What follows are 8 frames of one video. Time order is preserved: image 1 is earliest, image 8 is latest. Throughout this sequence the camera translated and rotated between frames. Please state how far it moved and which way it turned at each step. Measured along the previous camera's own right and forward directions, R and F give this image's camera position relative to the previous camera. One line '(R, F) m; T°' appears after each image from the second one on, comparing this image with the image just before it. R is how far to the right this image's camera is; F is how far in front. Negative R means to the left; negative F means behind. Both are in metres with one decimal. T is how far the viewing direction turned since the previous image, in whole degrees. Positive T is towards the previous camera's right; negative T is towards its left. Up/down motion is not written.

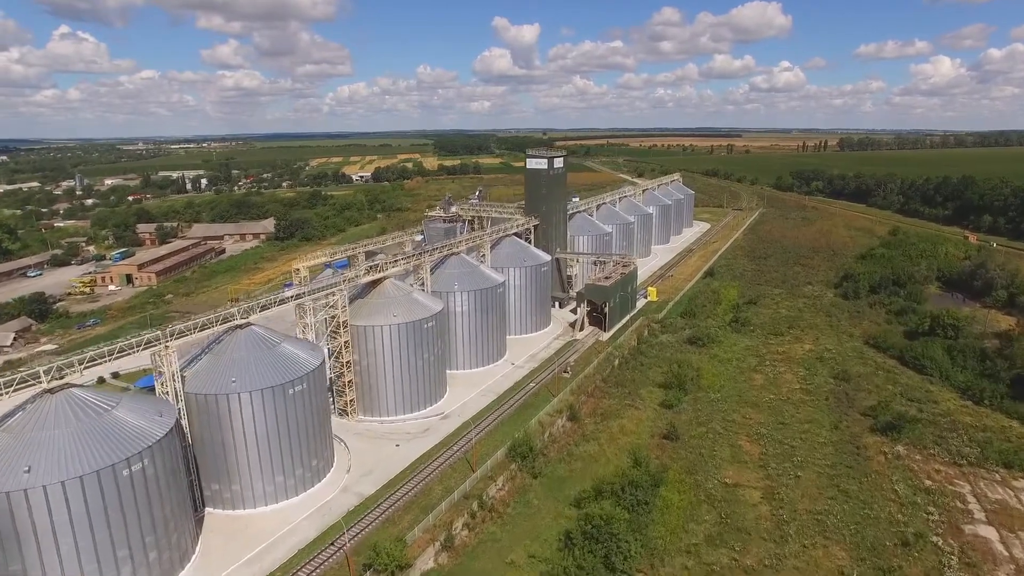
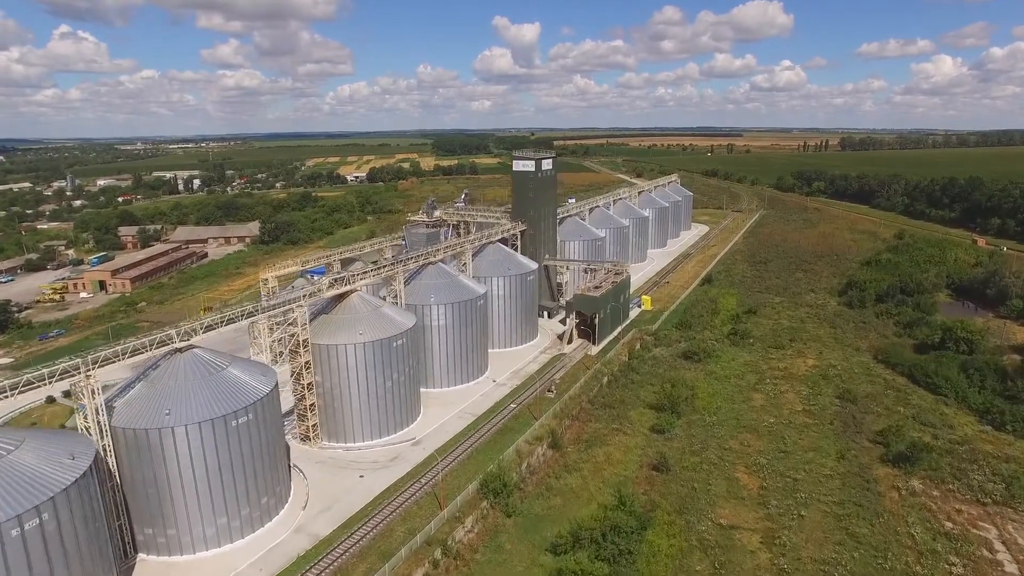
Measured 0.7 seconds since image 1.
(+1.3, +2.9) m; 0°
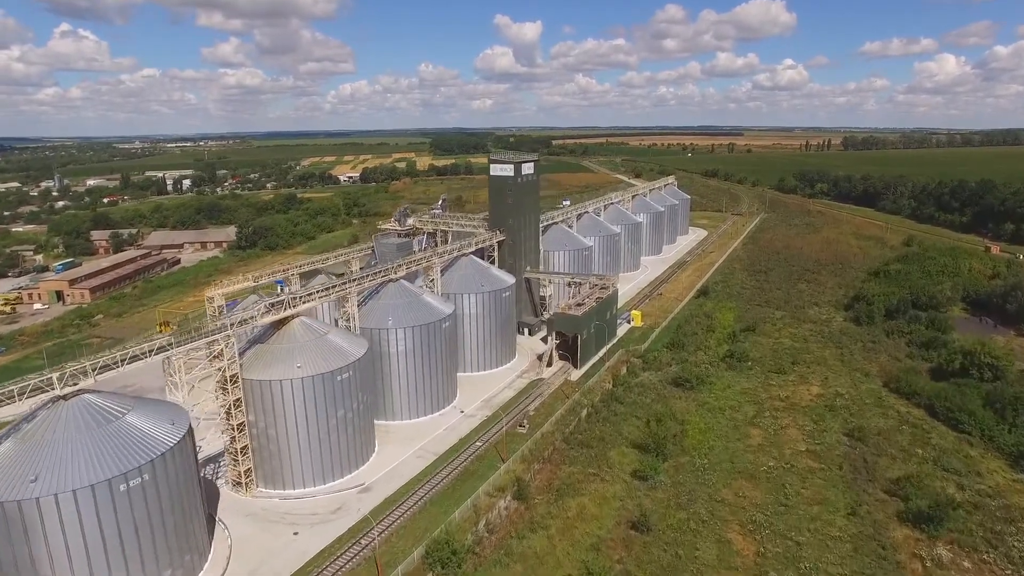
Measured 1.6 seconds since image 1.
(+1.9, +4.2) m; 0°
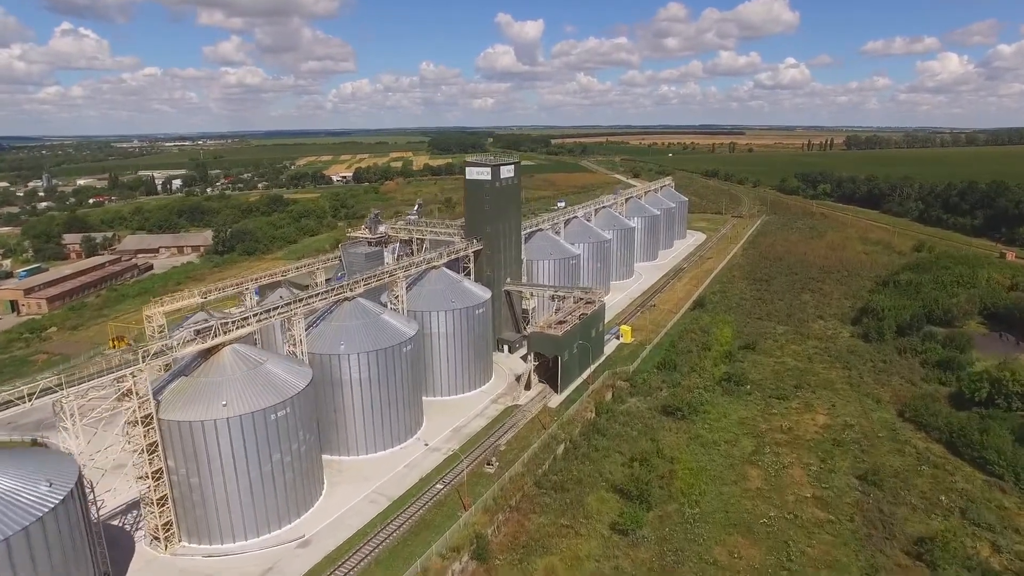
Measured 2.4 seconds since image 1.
(+1.7, +3.9) m; 0°
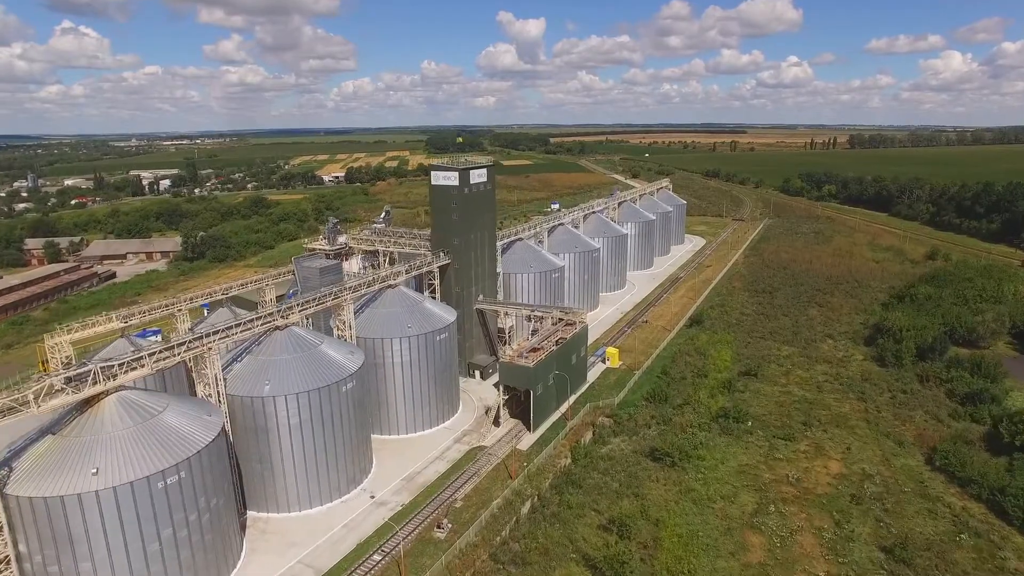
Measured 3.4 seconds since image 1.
(+2.0, +4.8) m; 0°
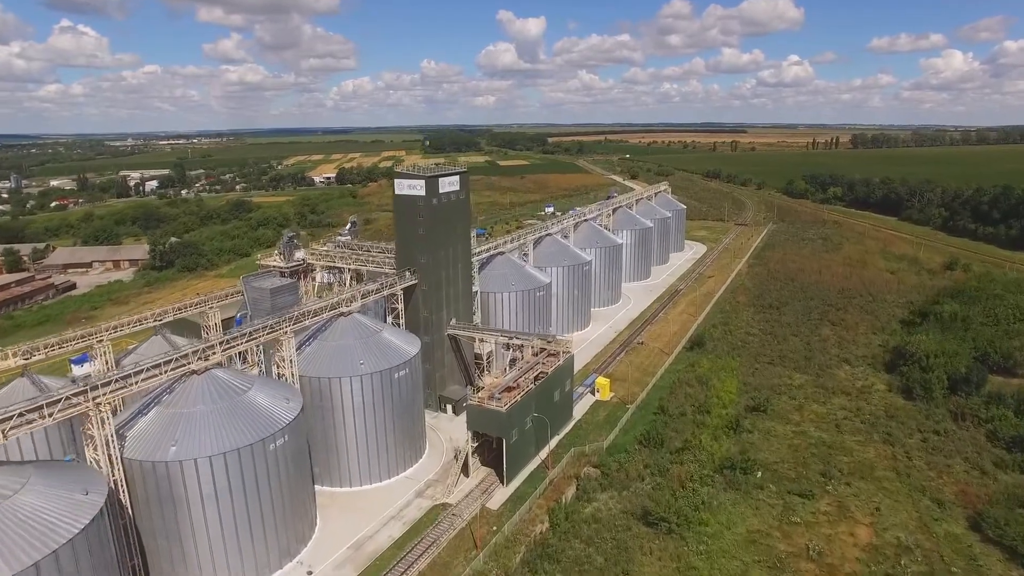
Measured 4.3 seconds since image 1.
(+1.4, +4.7) m; 0°
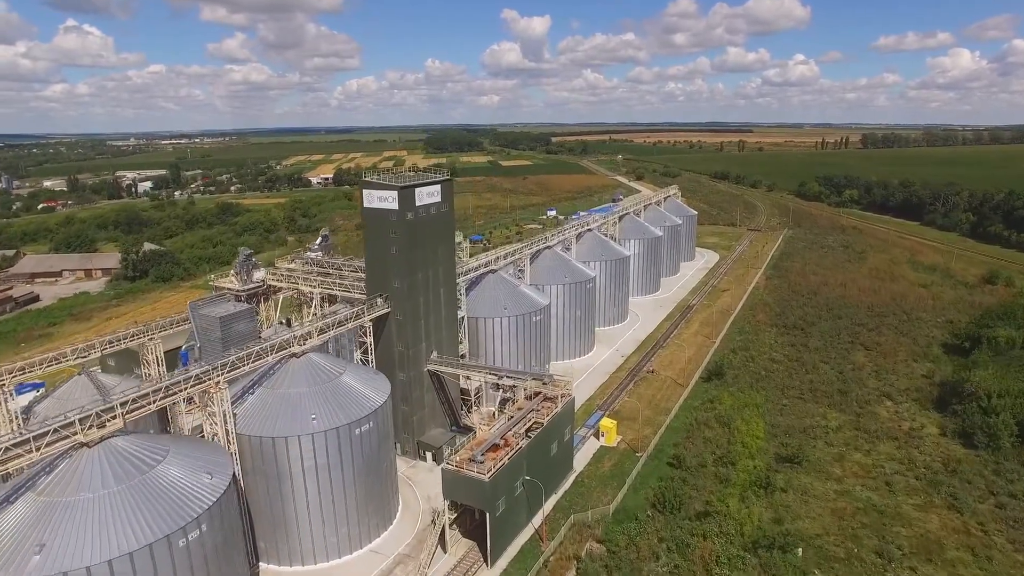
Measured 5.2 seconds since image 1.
(+0.7, +5.1) m; 0°
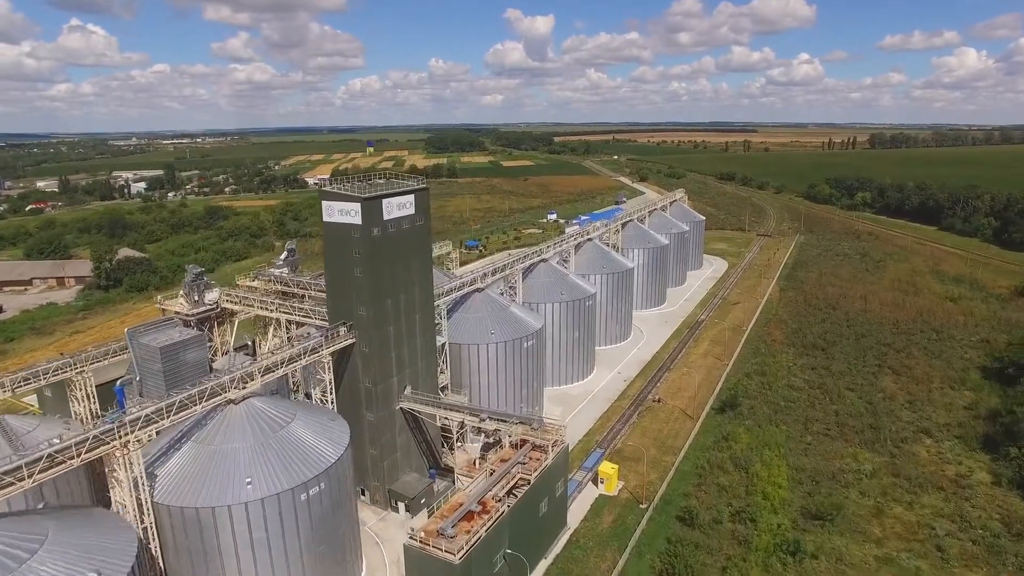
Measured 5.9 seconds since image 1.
(+0.8, +4.1) m; 0°
